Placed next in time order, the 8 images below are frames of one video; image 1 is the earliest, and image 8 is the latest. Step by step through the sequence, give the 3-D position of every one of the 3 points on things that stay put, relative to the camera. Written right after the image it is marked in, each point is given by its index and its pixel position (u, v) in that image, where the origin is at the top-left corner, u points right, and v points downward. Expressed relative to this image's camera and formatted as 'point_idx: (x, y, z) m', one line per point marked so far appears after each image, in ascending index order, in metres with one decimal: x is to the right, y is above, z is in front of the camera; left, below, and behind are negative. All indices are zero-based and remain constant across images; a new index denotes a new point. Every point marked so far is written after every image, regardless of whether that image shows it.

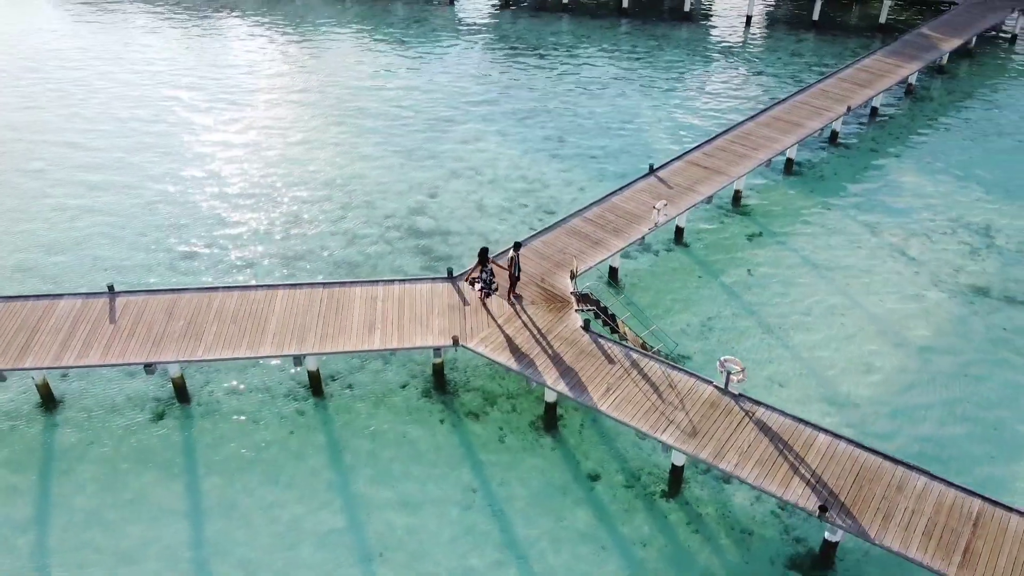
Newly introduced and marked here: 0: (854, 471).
0: (+4.8, -2.6, +11.7) m
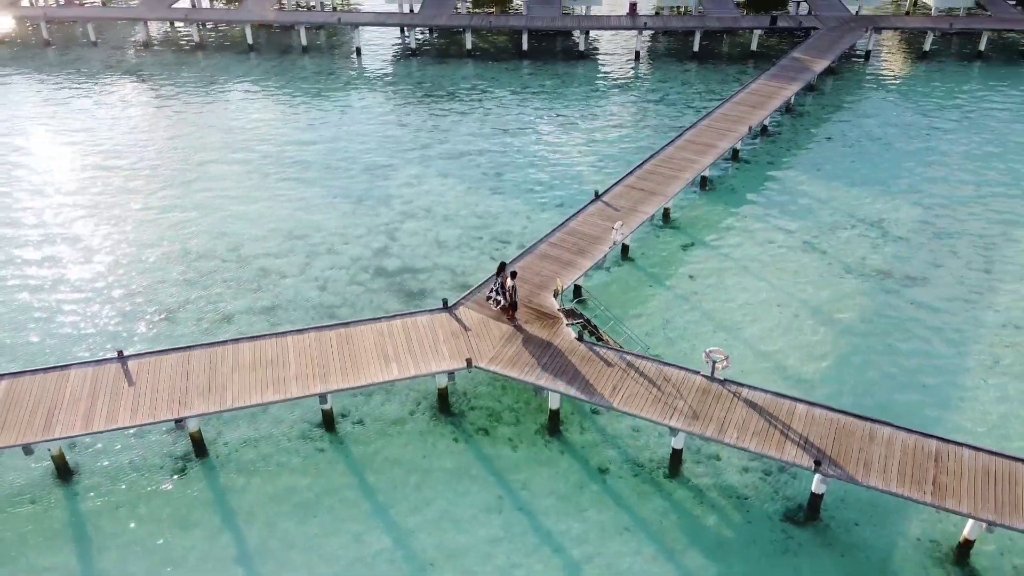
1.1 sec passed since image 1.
0: (+5.3, -2.3, +13.9) m
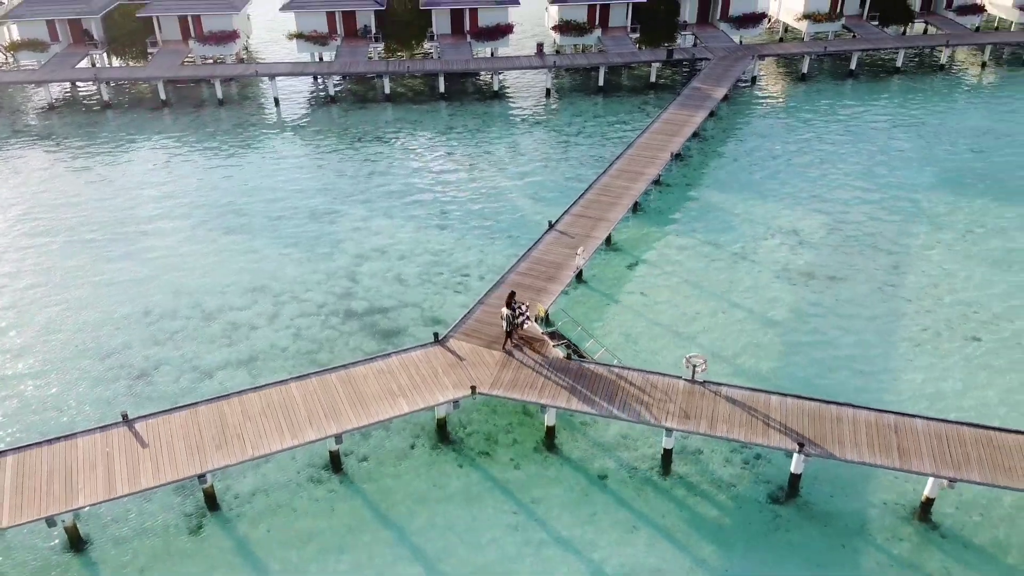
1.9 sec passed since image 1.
0: (+5.6, -2.4, +15.7) m
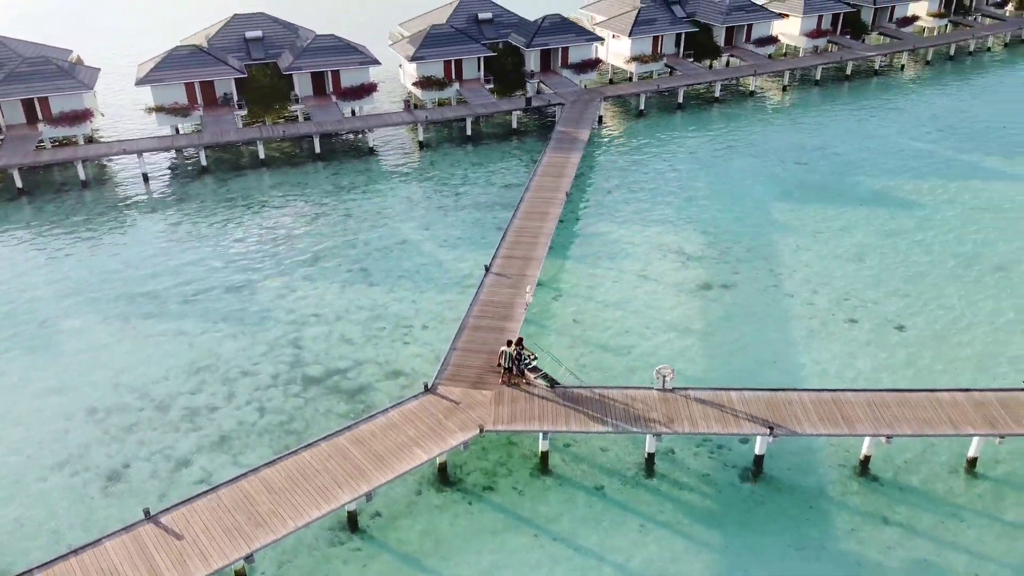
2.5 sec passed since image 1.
0: (+5.6, -2.5, +18.5) m
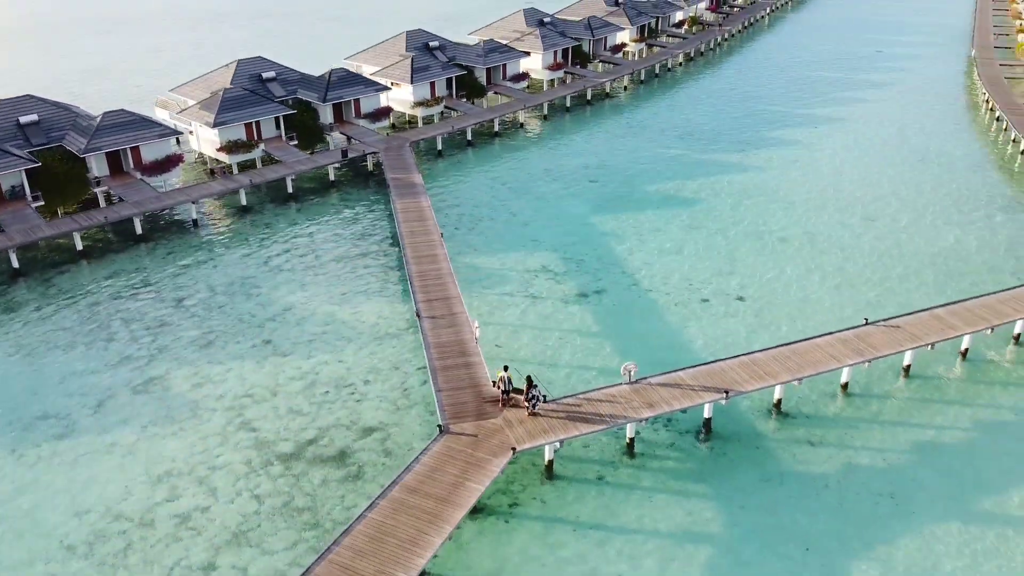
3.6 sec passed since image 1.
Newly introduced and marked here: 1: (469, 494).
0: (+5.3, -2.3, +22.7) m
1: (-0.9, -4.5, +18.4) m
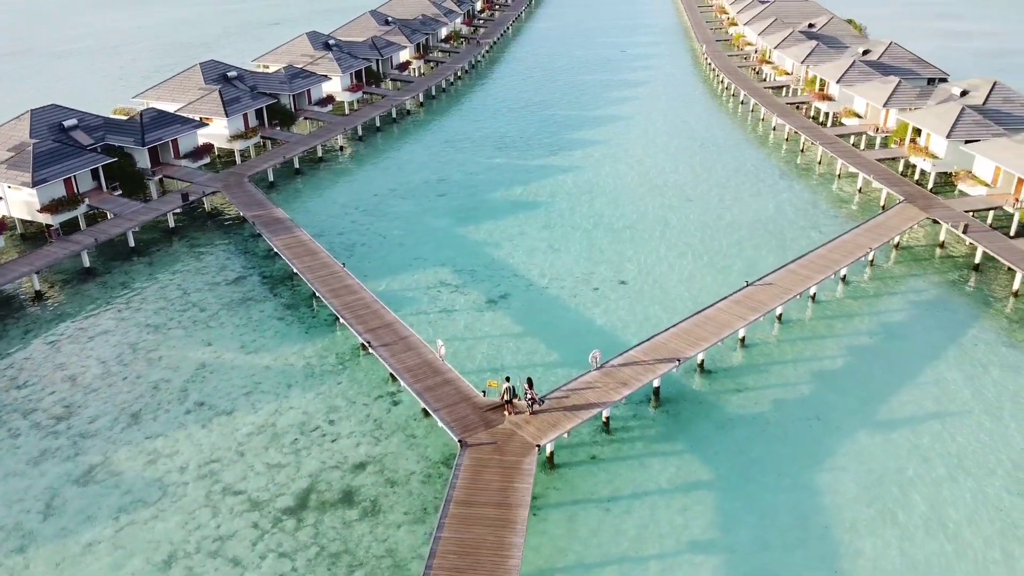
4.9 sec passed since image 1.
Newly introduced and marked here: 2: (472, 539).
0: (+4.3, -1.9, +25.7) m
1: (+0.2, -4.8, +19.6) m
2: (-0.9, -5.6, +18.2) m
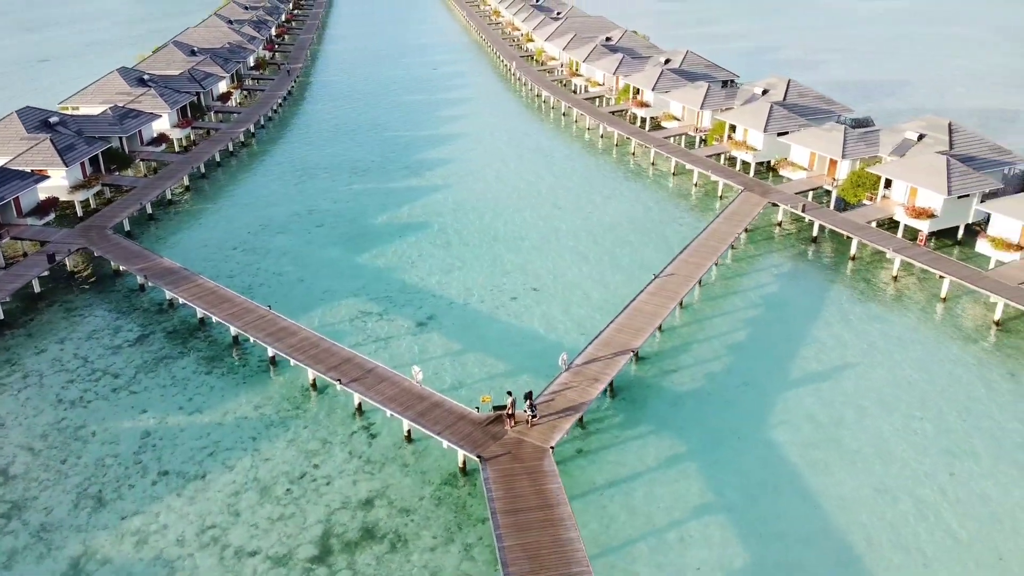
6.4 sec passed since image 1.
0: (+2.9, -1.9, +27.9) m
1: (+1.1, -5.2, +21.0) m
2: (+0.5, -6.0, +19.4) m
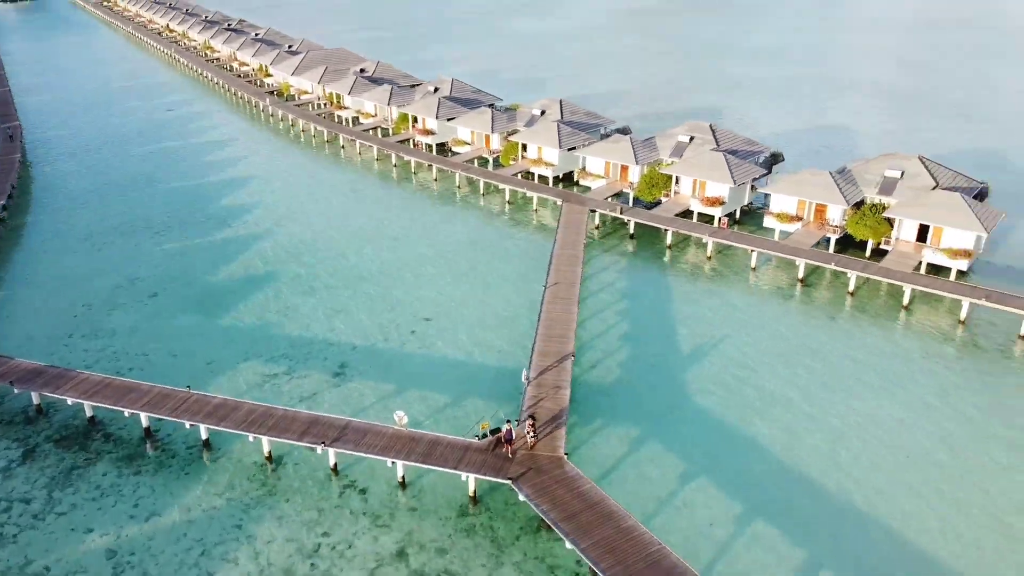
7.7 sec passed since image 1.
0: (+0.8, -2.6, +30.2) m
1: (+2.2, -5.7, +23.1) m
2: (+2.4, -6.5, +21.4) m
